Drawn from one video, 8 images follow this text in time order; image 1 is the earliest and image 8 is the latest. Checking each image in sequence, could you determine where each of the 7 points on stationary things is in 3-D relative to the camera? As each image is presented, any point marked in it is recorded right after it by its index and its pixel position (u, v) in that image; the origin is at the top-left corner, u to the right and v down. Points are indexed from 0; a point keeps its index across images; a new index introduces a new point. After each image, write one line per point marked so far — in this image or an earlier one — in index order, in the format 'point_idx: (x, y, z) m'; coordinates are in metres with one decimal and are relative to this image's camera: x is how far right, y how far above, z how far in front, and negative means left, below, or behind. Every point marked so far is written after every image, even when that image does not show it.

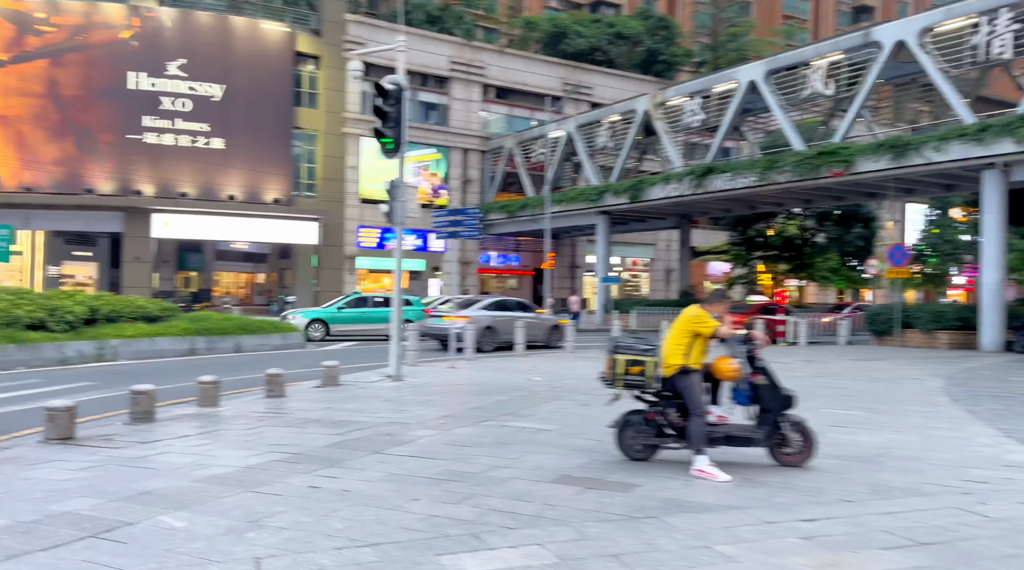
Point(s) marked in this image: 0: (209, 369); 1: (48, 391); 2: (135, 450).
0: (-5.8, -1.6, +17.2) m
1: (-7.4, -1.6, +14.2) m
2: (-3.4, -1.5, +8.2) m
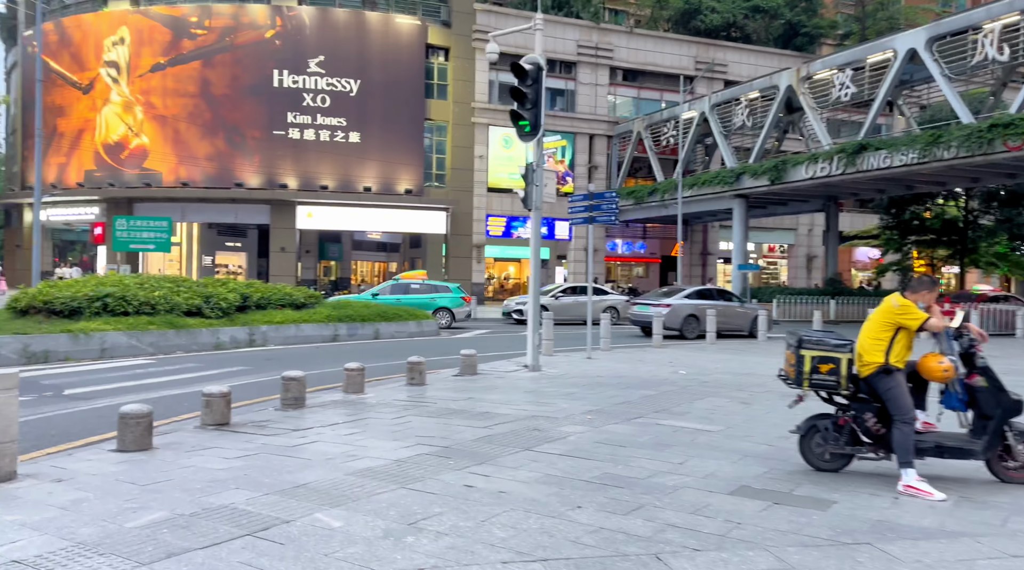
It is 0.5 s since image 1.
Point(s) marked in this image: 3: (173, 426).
0: (-3.1, -1.4, +17.5) m
1: (-5.1, -1.4, +14.7) m
2: (-2.1, -1.4, +8.2) m
3: (-3.6, -1.5, +9.5) m
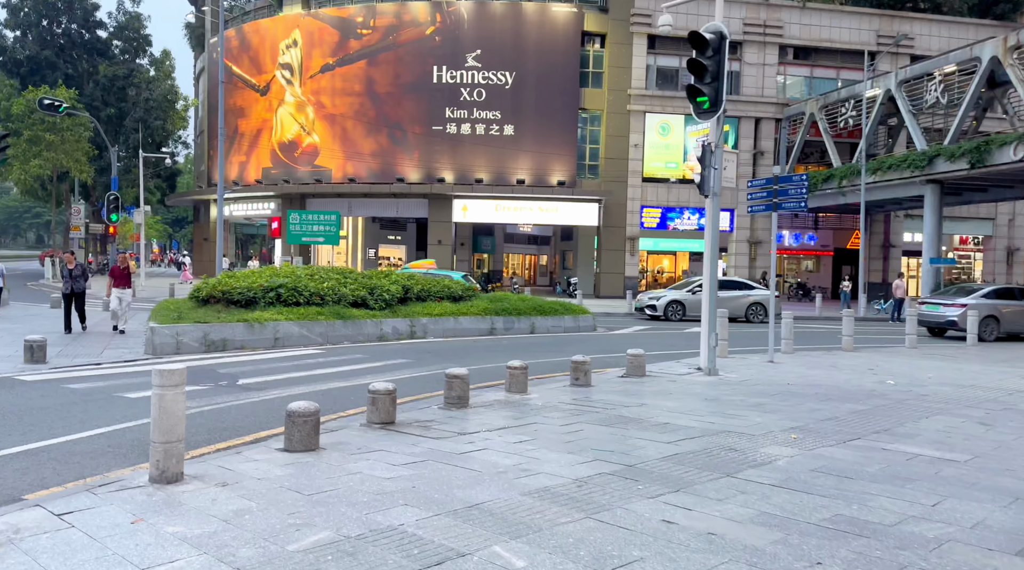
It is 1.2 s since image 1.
0: (0.0, -1.3, +17.0) m
1: (-2.4, -1.3, +14.6) m
2: (-0.5, -1.4, +7.7) m
3: (-1.8, -1.4, +9.2) m
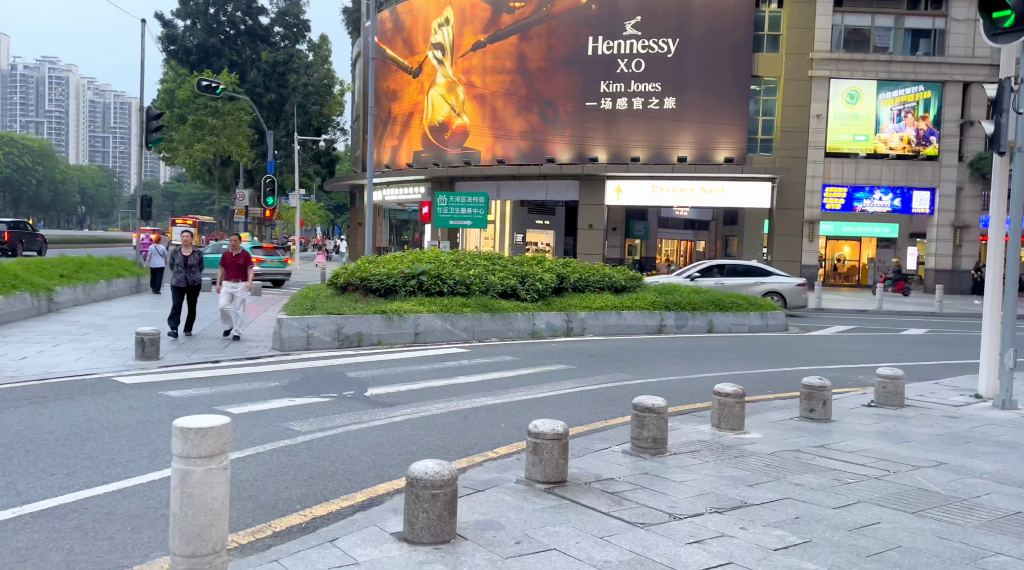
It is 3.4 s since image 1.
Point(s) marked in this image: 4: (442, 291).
0: (+2.9, -1.1, +13.8) m
1: (+0.1, -1.2, +11.9) m
2: (+0.8, -1.4, +4.7) m
3: (-0.2, -1.4, +6.4) m
4: (-1.3, -0.1, +16.2) m
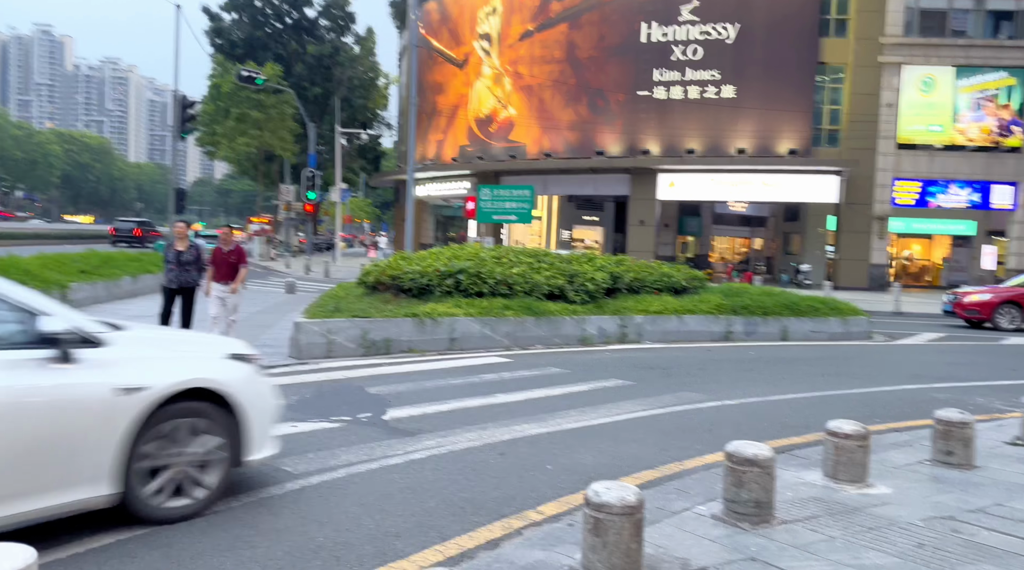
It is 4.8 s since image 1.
0: (+3.5, -1.1, +11.8) m
1: (+0.7, -1.2, +10.1) m
2: (+1.0, -1.4, +2.9) m
3: (+0.1, -1.4, +4.6) m
4: (-0.5, -0.1, +14.4) m
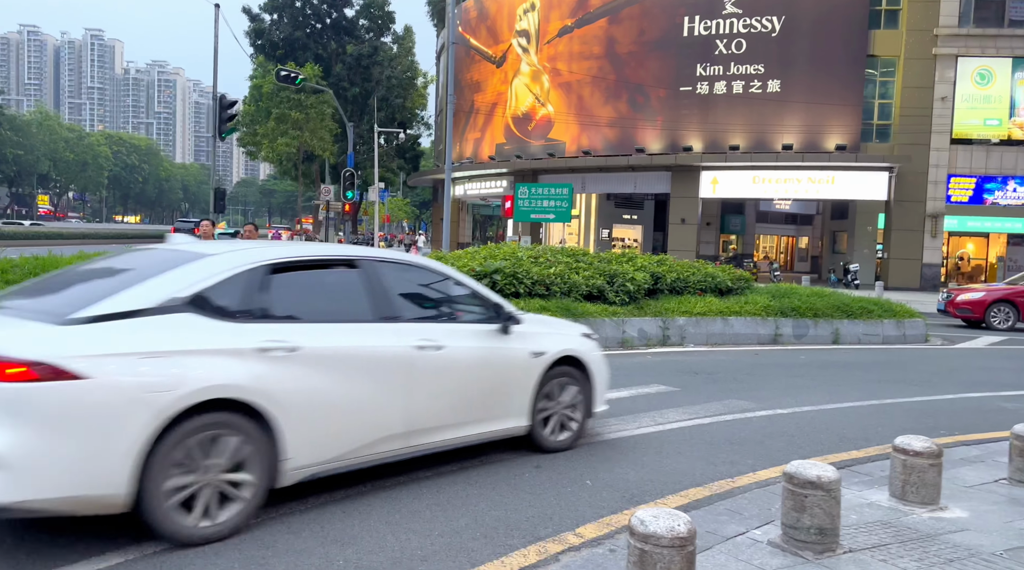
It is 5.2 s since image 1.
0: (+4.0, -1.1, +11.2) m
1: (+1.1, -1.2, +9.6) m
2: (+1.1, -1.4, +2.4) m
3: (+0.2, -1.4, +4.2) m
4: (+0.1, -0.1, +14.0) m
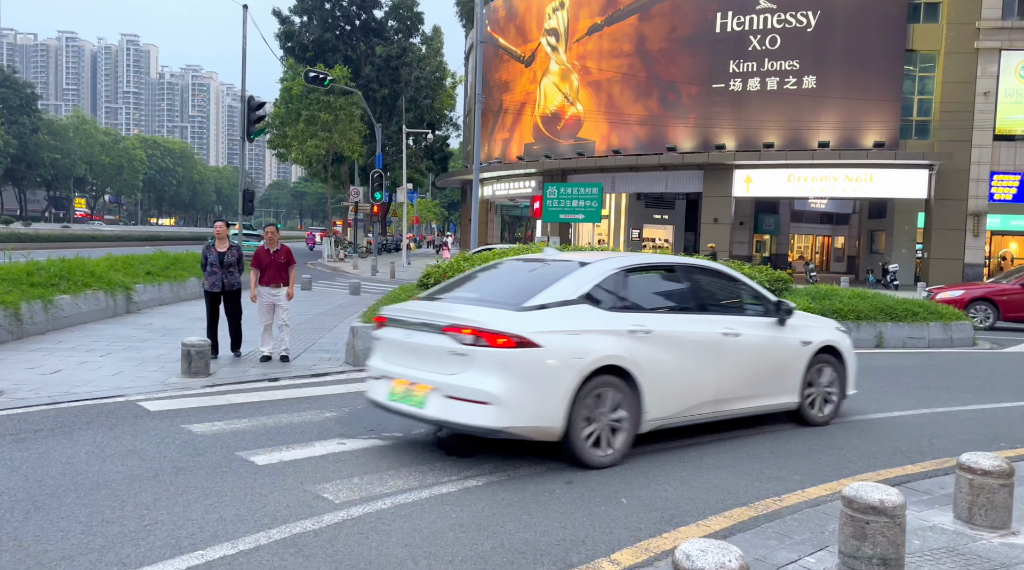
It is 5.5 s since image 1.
0: (+4.3, -1.2, +10.7) m
1: (+1.4, -1.2, +9.1) m
2: (+1.2, -1.4, +1.9) m
3: (+0.4, -1.4, +3.8) m
4: (+0.5, -0.1, +13.6) m
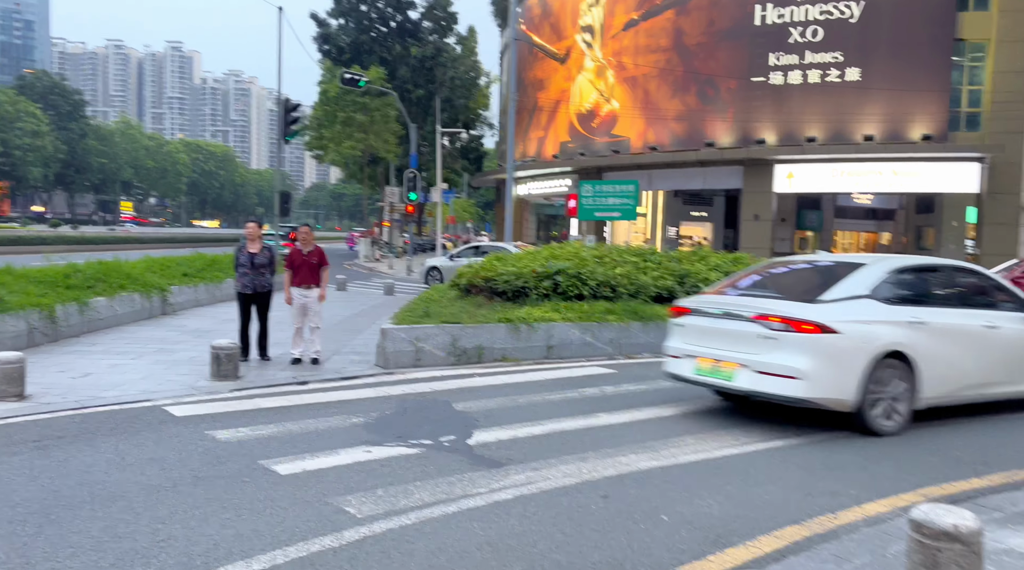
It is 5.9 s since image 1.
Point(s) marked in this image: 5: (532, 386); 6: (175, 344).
0: (+4.7, -1.1, +10.1) m
1: (+1.7, -1.2, +8.7) m
2: (+1.2, -1.4, +1.5) m
3: (+0.5, -1.4, +3.4) m
4: (+1.1, -0.1, +13.2) m
5: (+0.2, -1.1, +10.2) m
6: (-5.0, -0.9, +13.1) m
